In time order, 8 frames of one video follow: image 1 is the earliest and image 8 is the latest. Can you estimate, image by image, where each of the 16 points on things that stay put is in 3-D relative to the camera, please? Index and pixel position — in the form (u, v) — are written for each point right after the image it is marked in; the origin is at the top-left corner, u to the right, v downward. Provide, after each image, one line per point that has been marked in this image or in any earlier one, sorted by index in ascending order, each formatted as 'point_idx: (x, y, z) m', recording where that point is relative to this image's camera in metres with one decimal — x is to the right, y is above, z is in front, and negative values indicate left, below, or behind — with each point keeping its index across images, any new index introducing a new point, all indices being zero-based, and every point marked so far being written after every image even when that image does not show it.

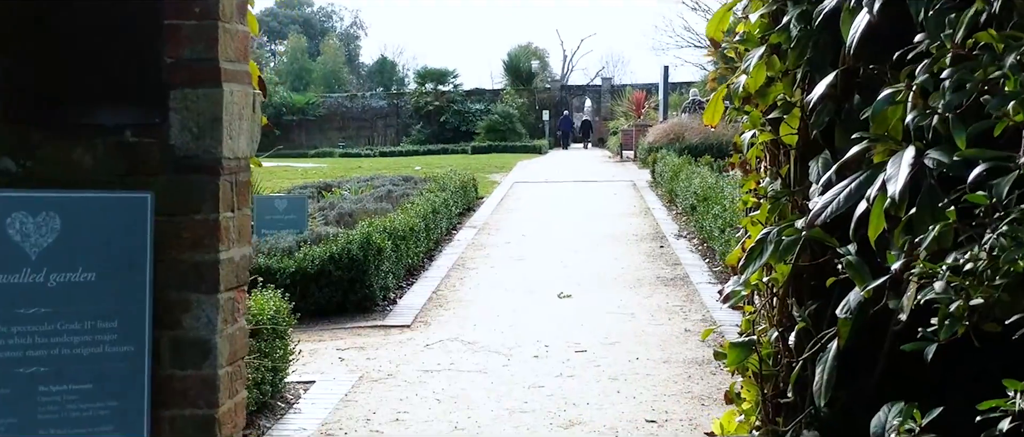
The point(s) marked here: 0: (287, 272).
0: (-1.6, -0.4, +7.0) m
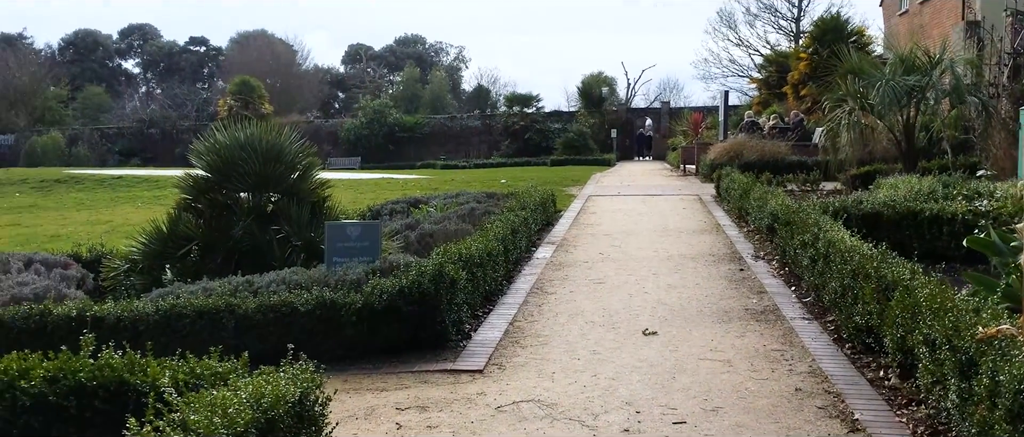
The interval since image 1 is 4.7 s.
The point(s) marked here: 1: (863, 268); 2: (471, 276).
0: (-1.1, -0.6, +6.1) m
1: (+2.3, -0.3, +6.1) m
2: (-0.3, -0.5, +7.1) m
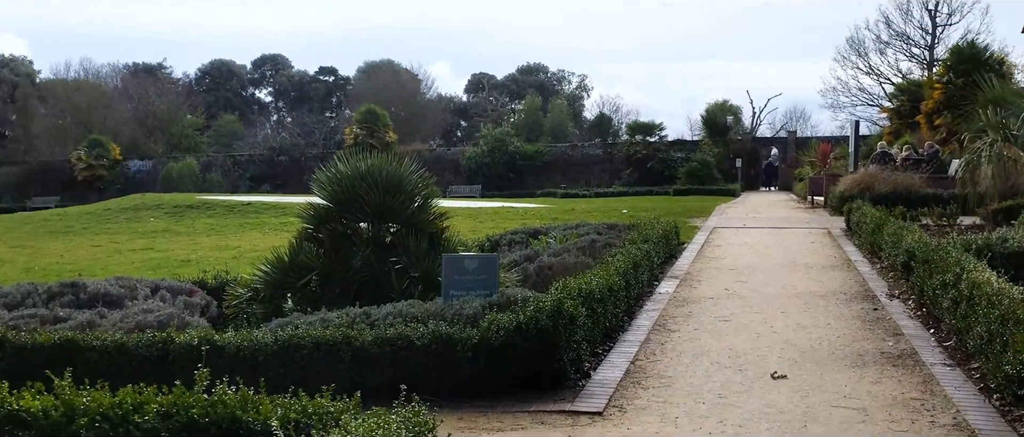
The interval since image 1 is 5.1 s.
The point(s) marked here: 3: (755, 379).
0: (-0.3, -0.8, +5.9) m
1: (+3.0, -0.6, +5.5) m
2: (+0.6, -0.7, +6.9) m
3: (+1.6, -1.1, +6.1) m
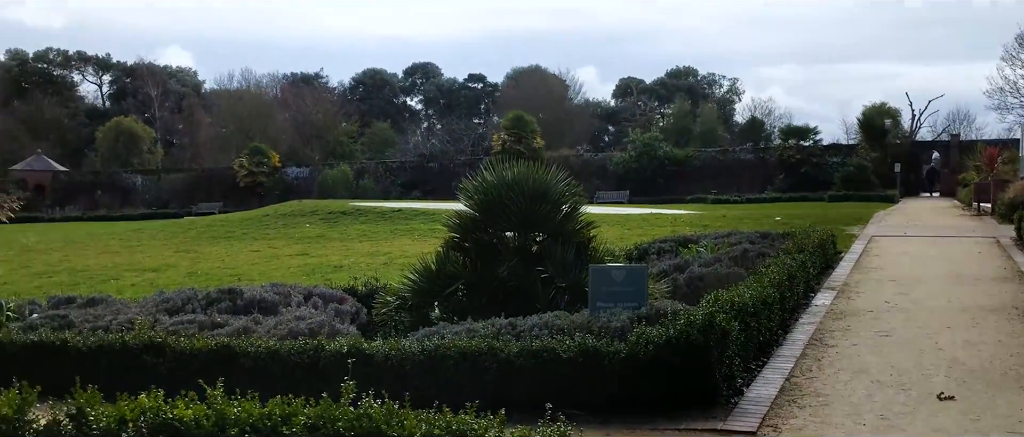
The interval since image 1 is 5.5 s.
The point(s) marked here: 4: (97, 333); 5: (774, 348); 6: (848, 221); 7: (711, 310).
0: (+0.6, -0.9, +5.8) m
1: (+3.9, -0.7, +4.8) m
2: (+1.6, -0.8, +6.6) m
3: (+2.5, -1.2, +5.7) m
4: (-2.9, -0.8, +6.5) m
5: (+2.0, -1.0, +7.1) m
6: (+6.0, -0.1, +16.6) m
7: (+1.3, -0.6, +6.2) m
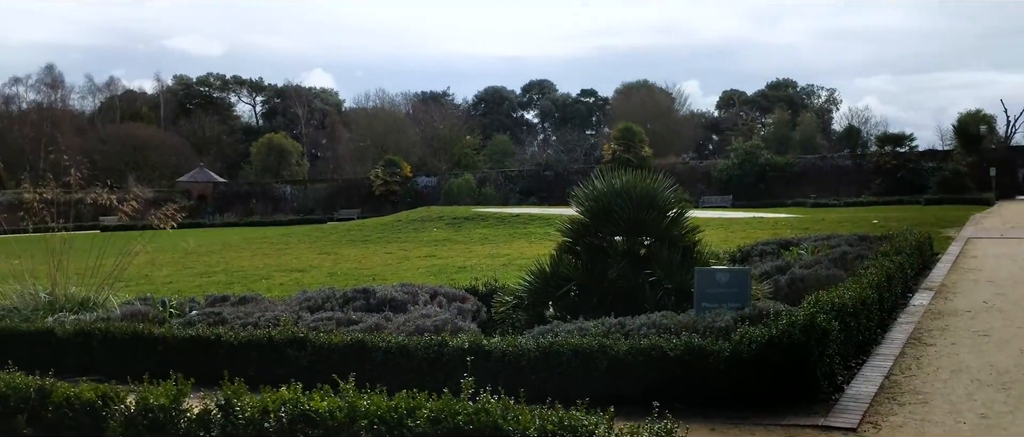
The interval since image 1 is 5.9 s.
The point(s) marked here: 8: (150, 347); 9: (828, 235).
0: (+1.4, -0.9, +6.1) m
1: (+4.5, -0.6, +5.0) m
2: (+2.5, -0.8, +6.9) m
3: (+3.3, -1.2, +5.9) m
4: (-2.0, -0.8, +7.2) m
5: (+2.9, -1.0, +7.4) m
6: (+7.6, -0.3, +16.6) m
7: (+2.1, -0.6, +6.5) m
8: (-2.8, -1.0, +7.1) m
9: (+3.9, -0.3, +11.7) m
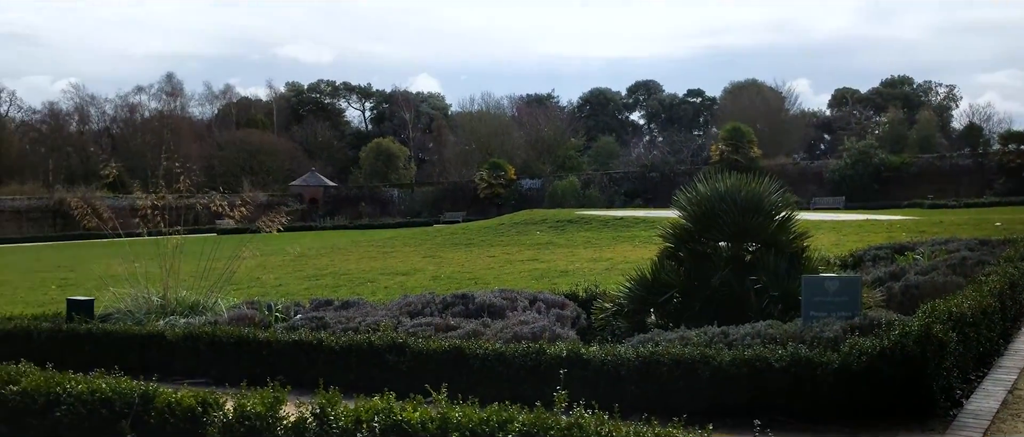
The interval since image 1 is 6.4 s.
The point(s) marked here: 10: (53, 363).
0: (+2.1, -0.9, +5.9) m
1: (+5.1, -0.6, +4.5) m
2: (+3.2, -0.8, +6.5) m
3: (+3.9, -1.2, +5.5) m
4: (-1.3, -0.9, +7.2) m
5: (+3.7, -1.1, +7.0) m
6: (+9.0, -0.5, +15.9) m
7: (+2.8, -0.7, +6.2) m
8: (-2.0, -1.0, +7.2) m
9: (+5.0, -0.4, +11.3) m
10: (-3.9, -1.2, +7.9) m
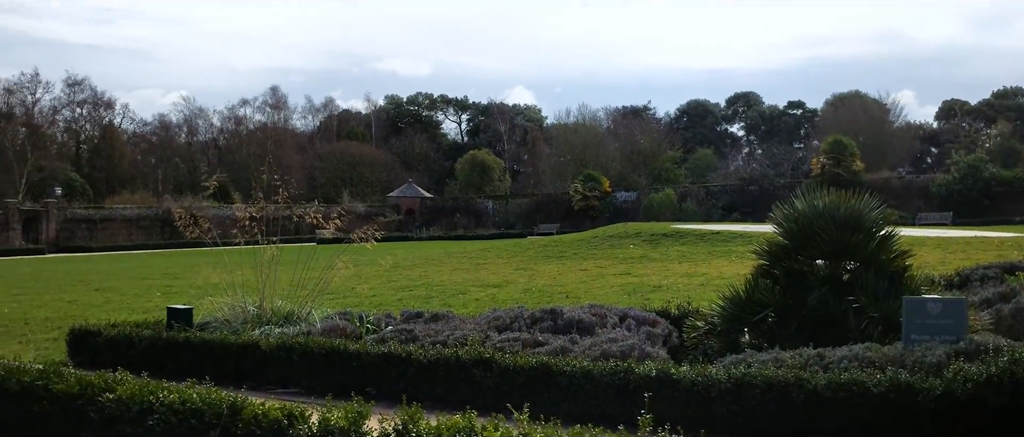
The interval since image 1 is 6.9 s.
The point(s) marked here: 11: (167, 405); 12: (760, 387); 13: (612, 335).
0: (+2.7, -1.0, +5.6) m
1: (+5.6, -0.7, +4.0) m
2: (+3.8, -0.9, +6.2) m
3: (+4.5, -1.2, +5.1) m
4: (-0.6, -1.0, +7.1) m
5: (+4.3, -1.2, +6.7) m
6: (+10.3, -1.0, +15.1) m
7: (+3.4, -0.8, +5.9) m
8: (-1.3, -1.1, +7.2) m
9: (+5.9, -0.7, +10.8) m
10: (-3.1, -1.3, +8.0) m
11: (-2.2, -1.2, +6.0) m
12: (+1.7, -1.1, +6.1) m
13: (+0.8, -0.9, +7.4) m
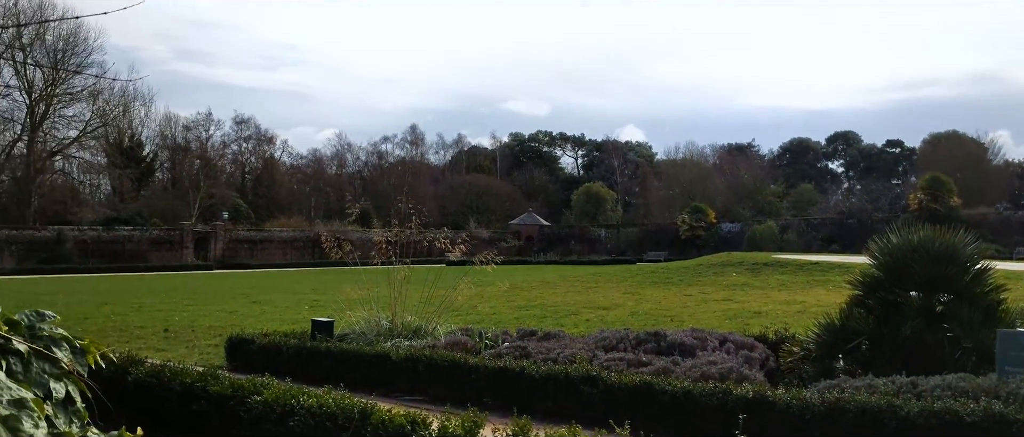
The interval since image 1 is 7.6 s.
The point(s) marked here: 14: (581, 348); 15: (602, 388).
0: (+3.4, -1.2, +5.9) m
1: (+6.2, -0.9, +4.1) m
2: (+4.6, -1.2, +6.4) m
3: (+5.2, -1.5, +5.2) m
4: (+0.3, -1.2, +7.7) m
5: (+5.1, -1.5, +6.8) m
6: (+11.8, -1.6, +14.6) m
7: (+4.2, -1.0, +6.1) m
8: (-0.4, -1.3, +7.8) m
9: (+7.1, -1.2, +10.8) m
10: (-2.2, -1.5, +8.8) m
11: (-1.5, -1.4, +6.7) m
12: (+2.5, -1.3, +6.5) m
13: (+1.7, -1.2, +7.8) m
14: (+0.6, -1.2, +8.2) m
15: (+0.7, -1.3, +7.3) m
